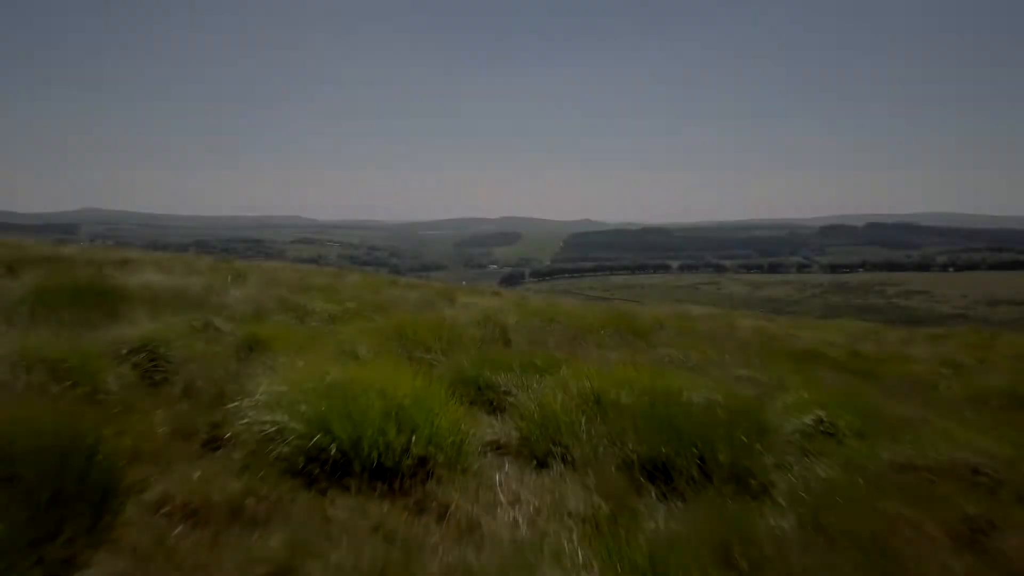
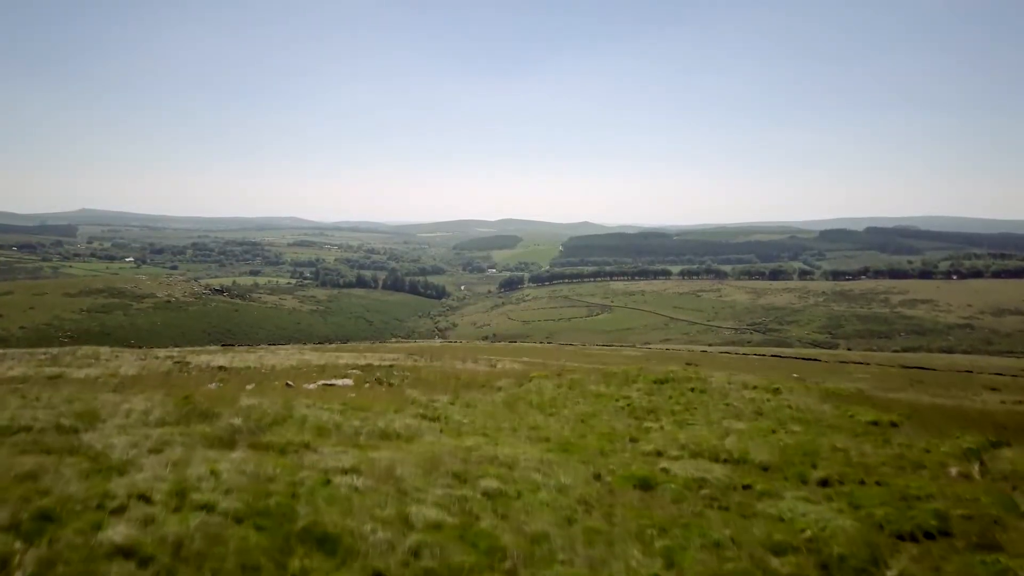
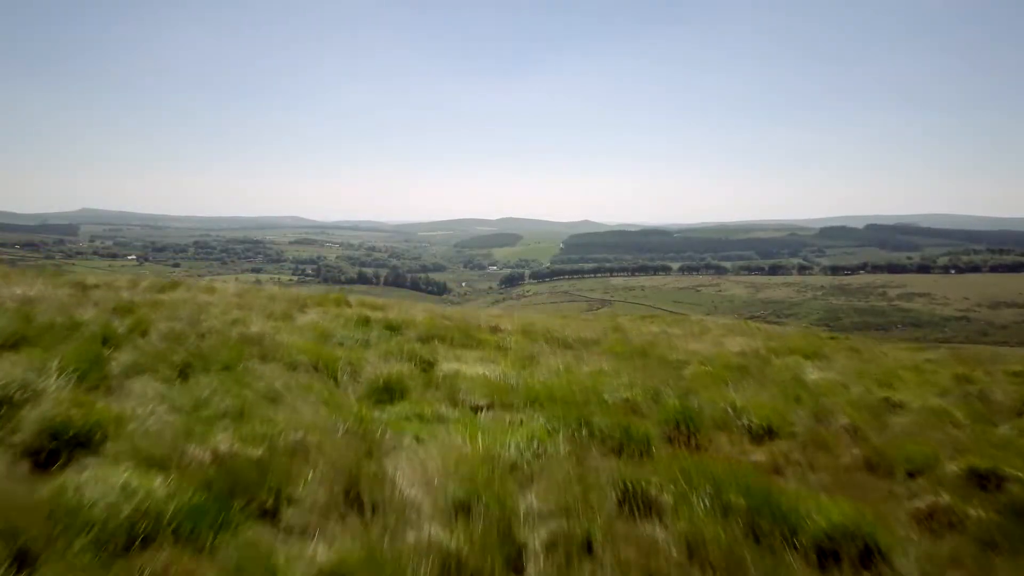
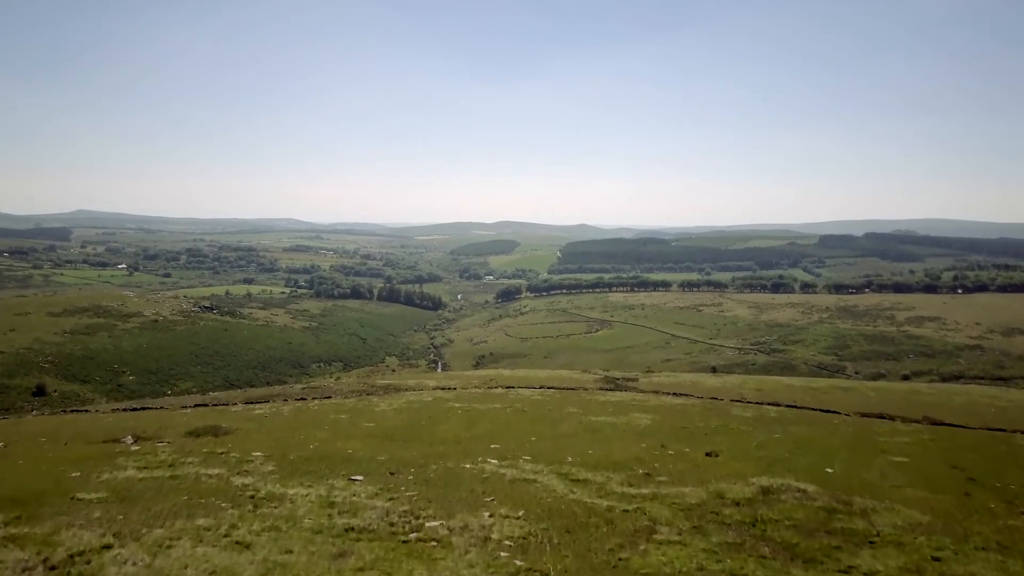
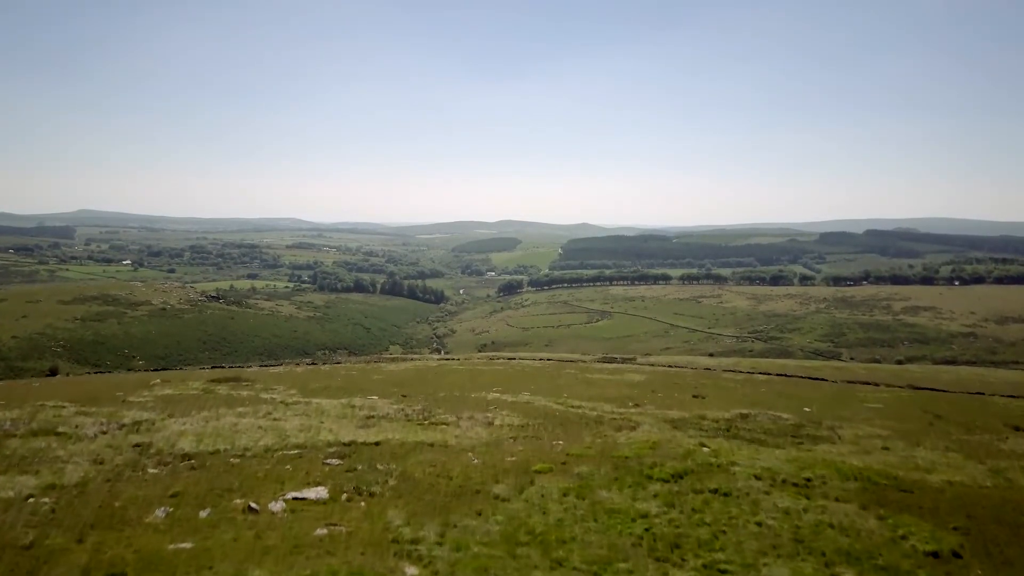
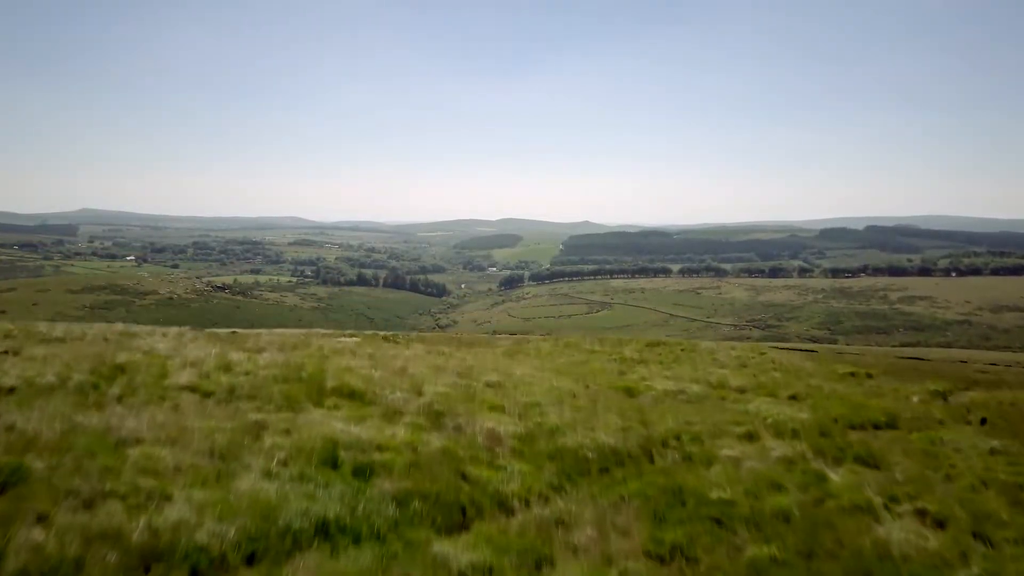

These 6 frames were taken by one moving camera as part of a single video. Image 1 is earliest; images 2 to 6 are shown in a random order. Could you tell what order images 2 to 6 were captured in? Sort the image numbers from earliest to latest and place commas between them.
3, 6, 2, 5, 4
